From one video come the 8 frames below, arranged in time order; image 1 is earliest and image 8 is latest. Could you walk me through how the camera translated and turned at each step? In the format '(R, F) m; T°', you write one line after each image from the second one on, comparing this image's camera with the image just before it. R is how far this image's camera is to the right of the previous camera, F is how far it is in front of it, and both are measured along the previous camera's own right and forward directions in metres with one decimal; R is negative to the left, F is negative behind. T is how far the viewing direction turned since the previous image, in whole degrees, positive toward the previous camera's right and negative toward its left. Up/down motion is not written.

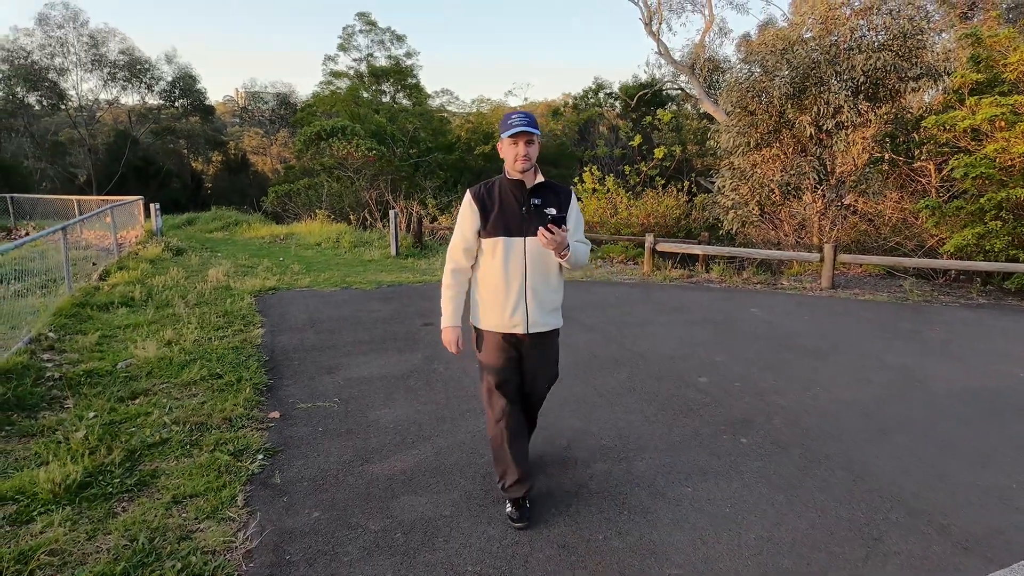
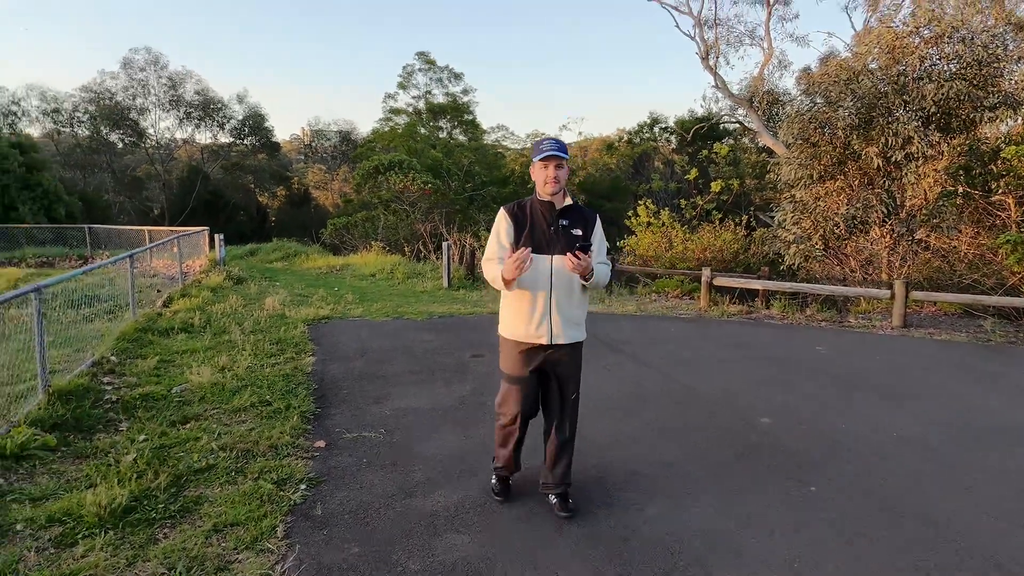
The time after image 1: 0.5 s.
(0.0, +0.1) m; -5°
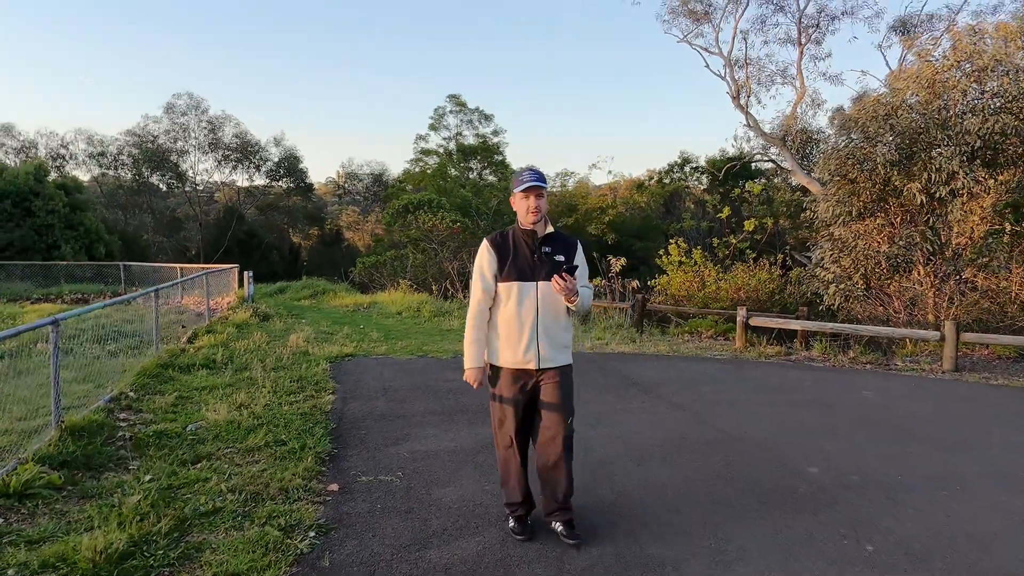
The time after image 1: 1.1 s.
(0.0, +0.2) m; -3°
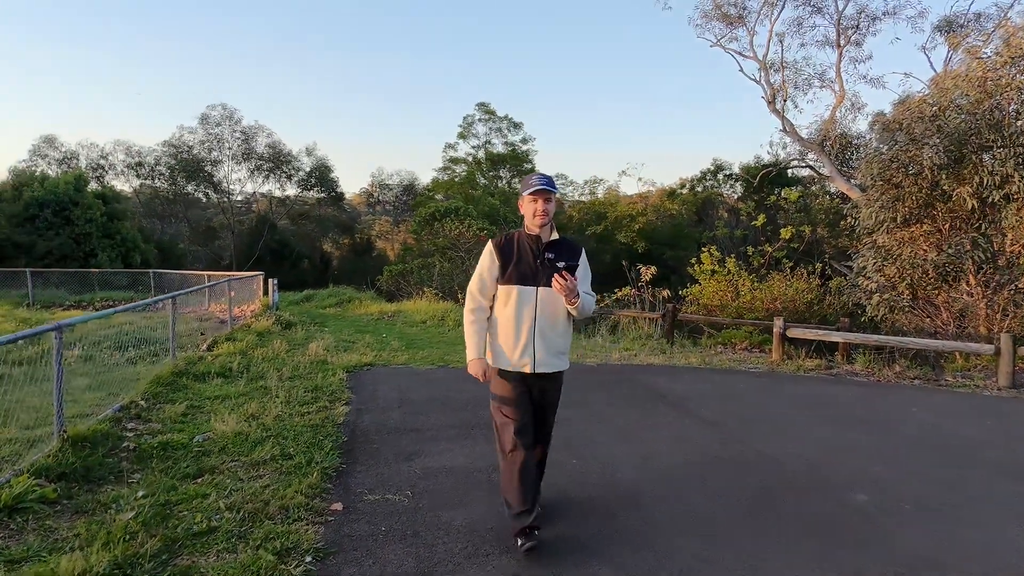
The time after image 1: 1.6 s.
(+0.1, +0.2) m; -3°
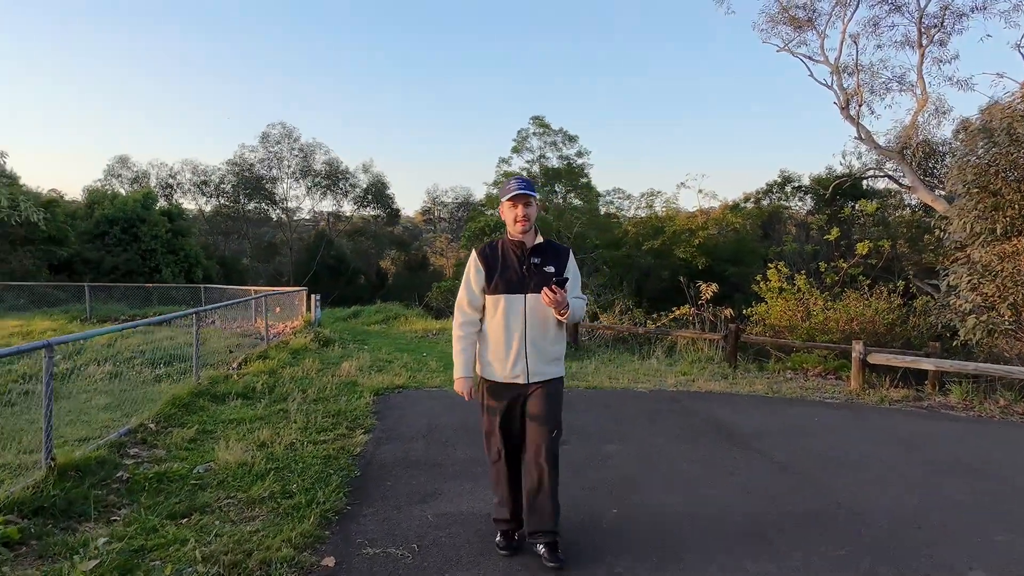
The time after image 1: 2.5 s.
(+0.1, +0.5) m; -6°
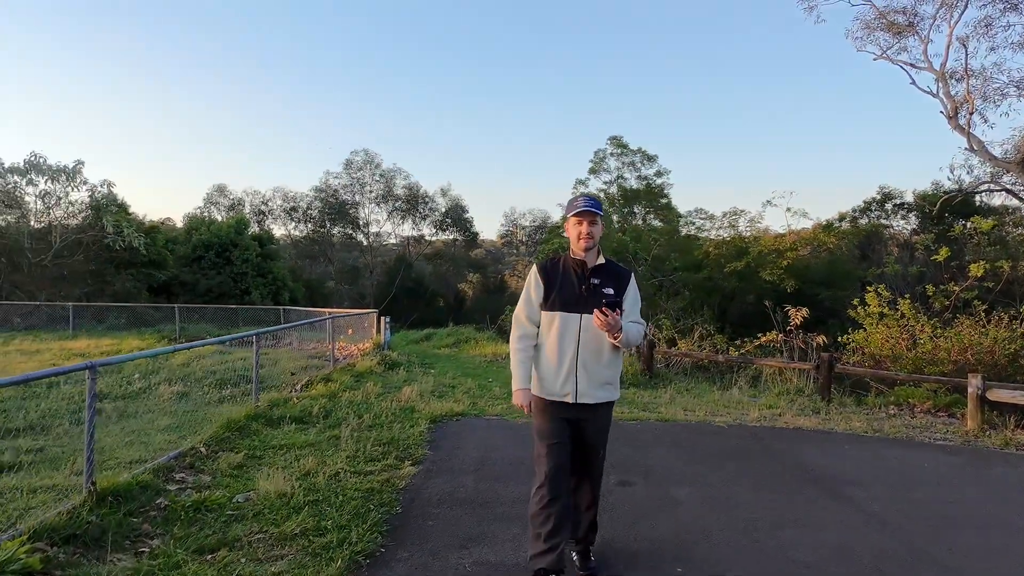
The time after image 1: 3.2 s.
(+0.1, +0.3) m; -8°
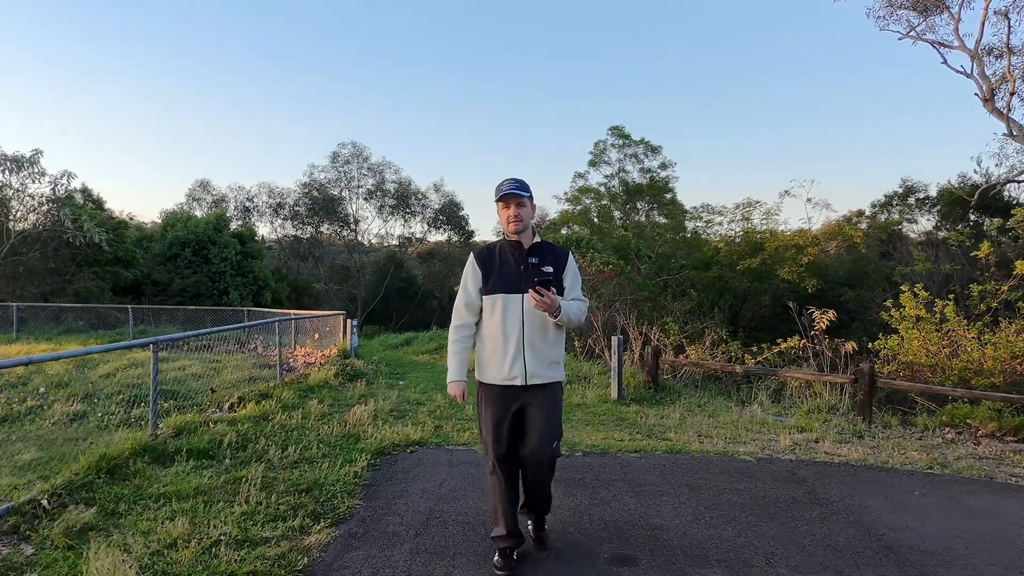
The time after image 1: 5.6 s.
(+0.2, +1.1) m; 0°
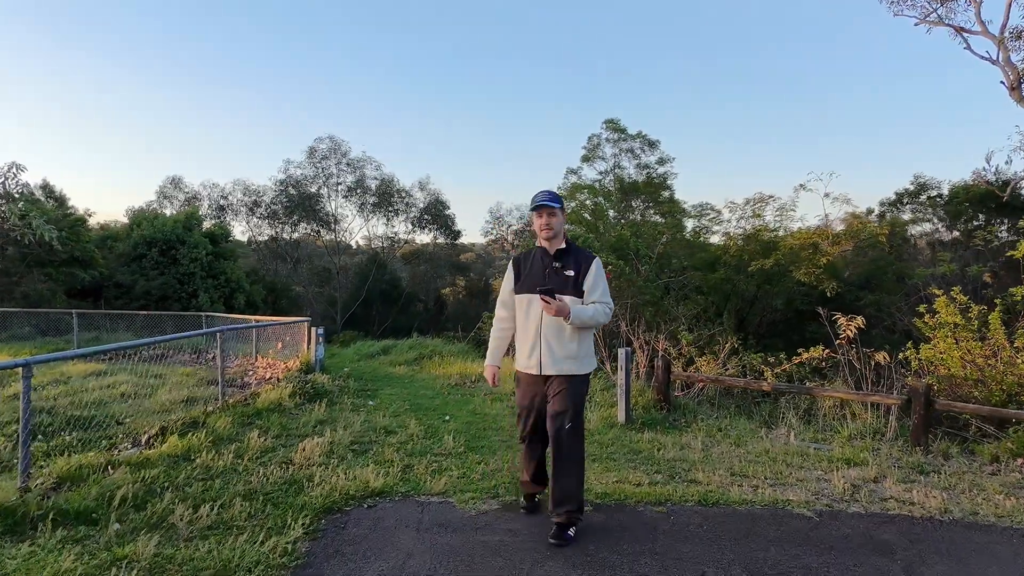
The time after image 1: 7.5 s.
(0.0, +0.9) m; +1°
